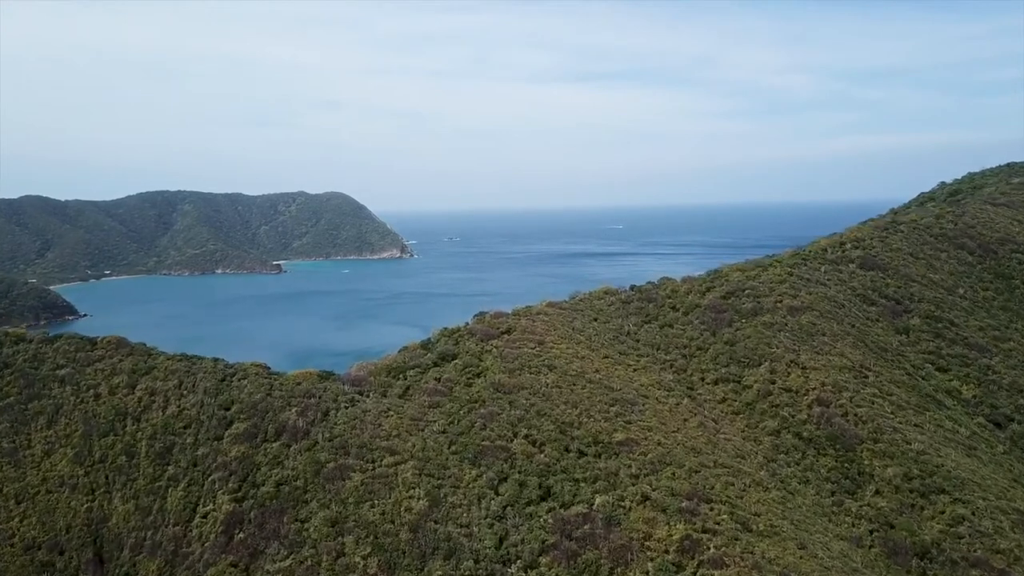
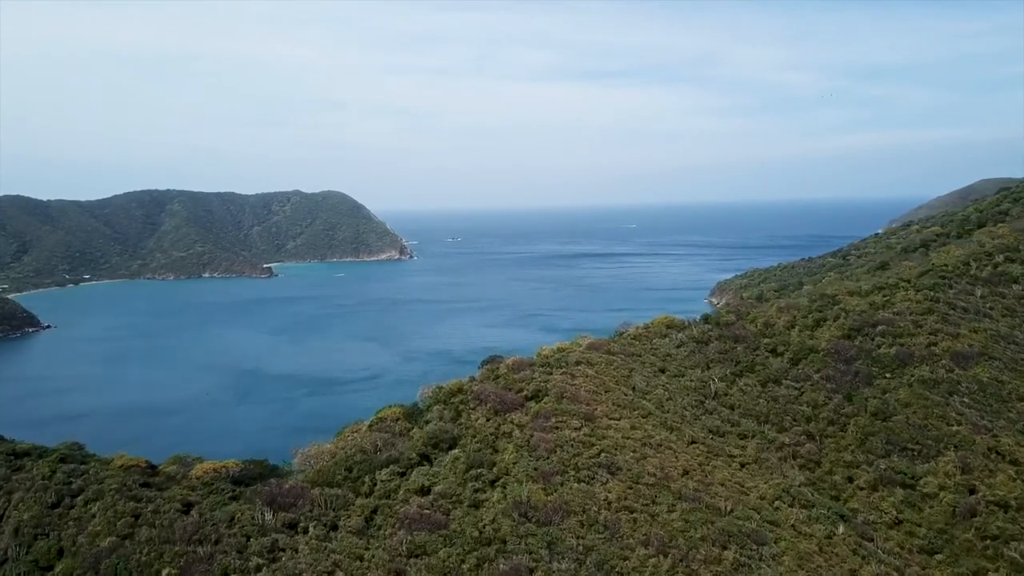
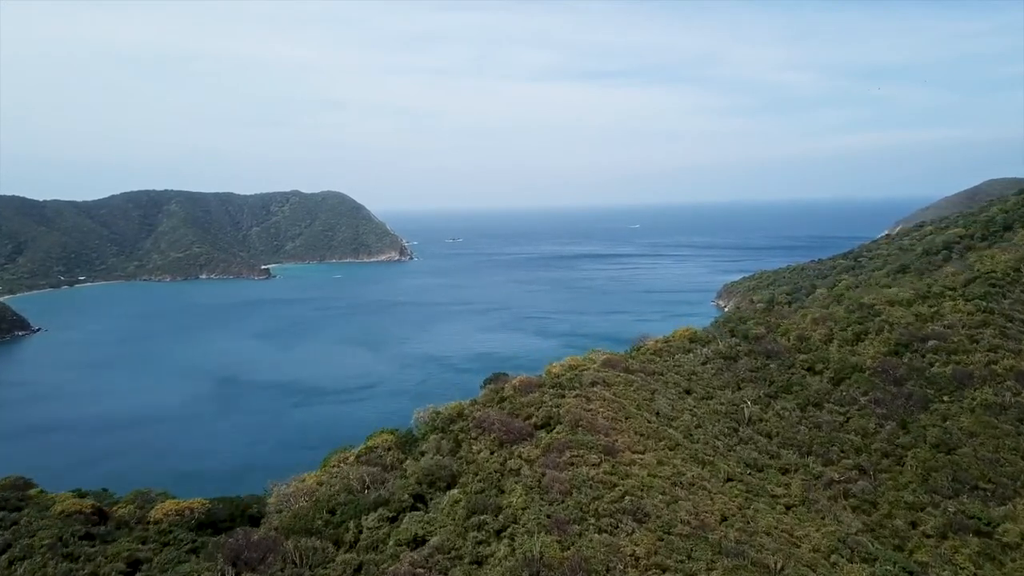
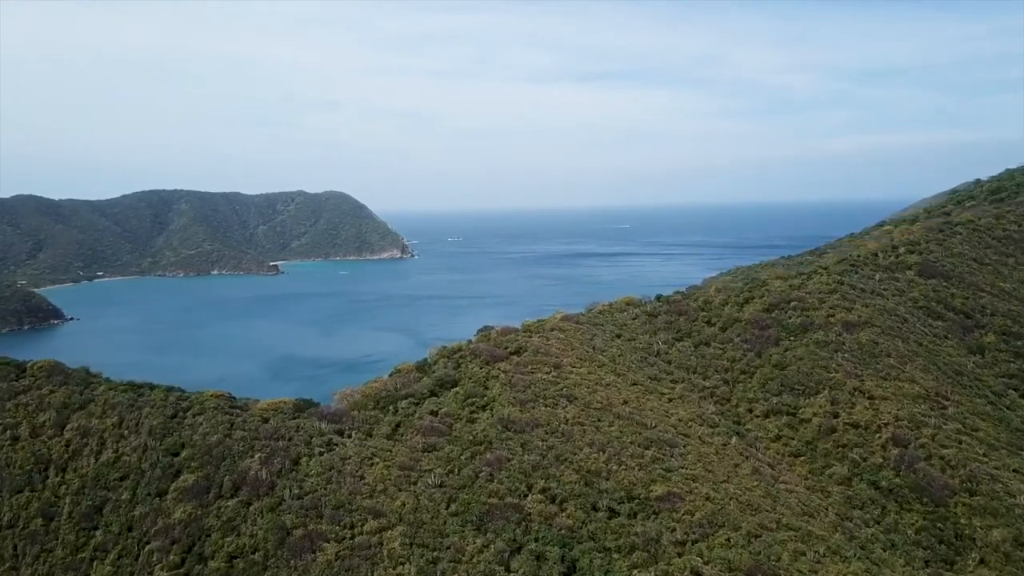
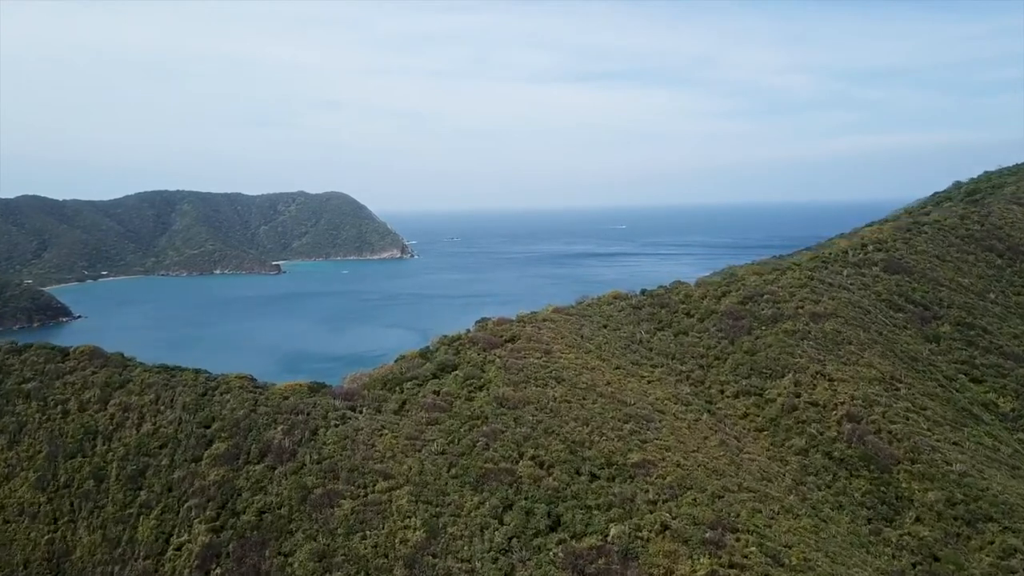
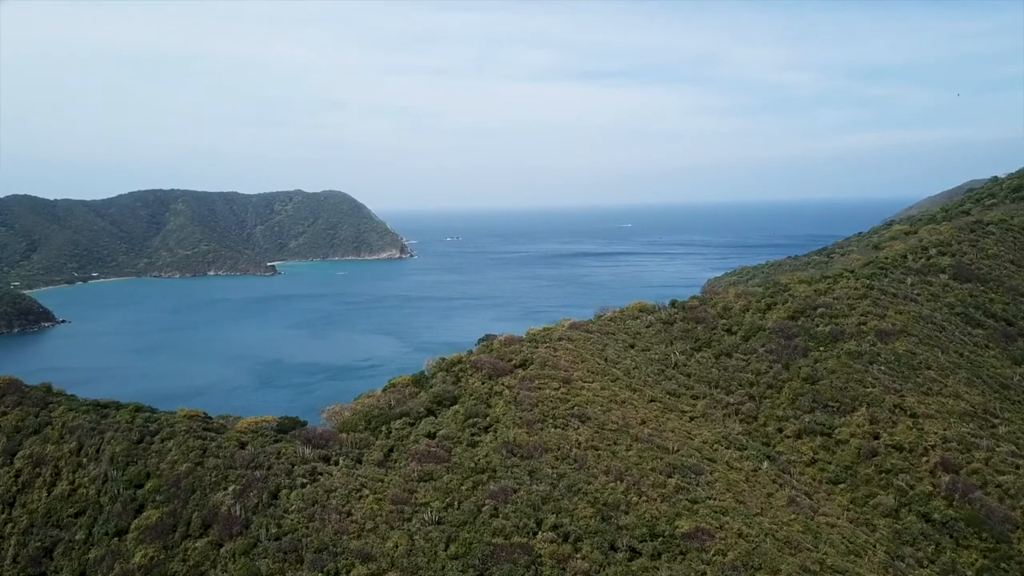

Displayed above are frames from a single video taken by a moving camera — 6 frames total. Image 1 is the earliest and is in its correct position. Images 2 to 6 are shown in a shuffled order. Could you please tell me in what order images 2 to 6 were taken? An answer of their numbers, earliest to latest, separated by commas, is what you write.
5, 4, 6, 2, 3
